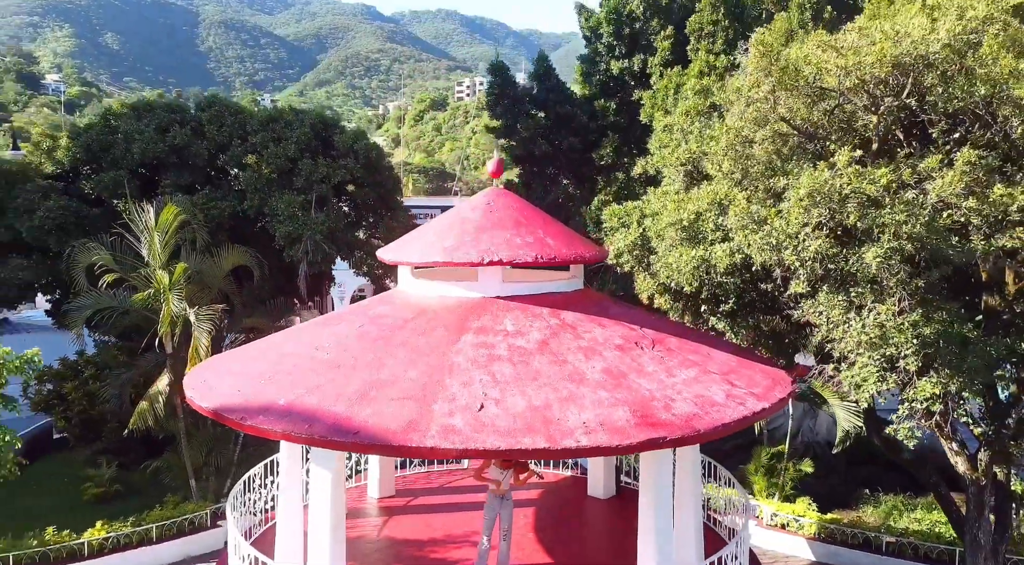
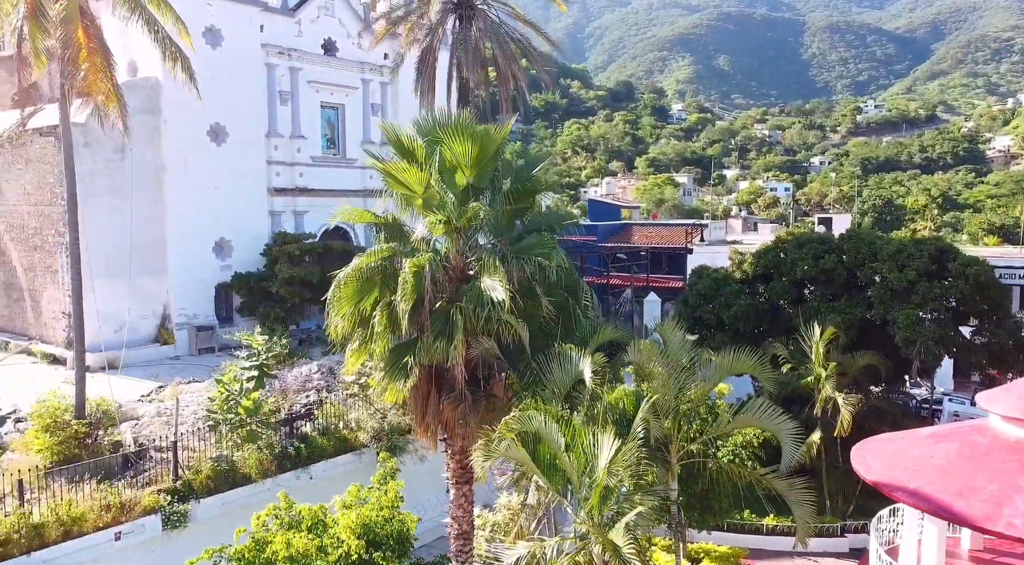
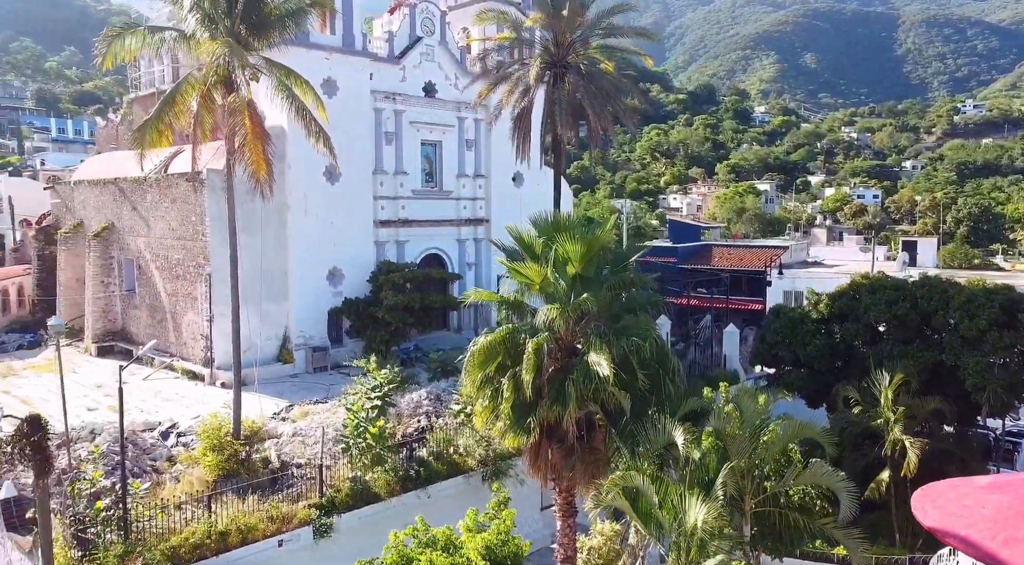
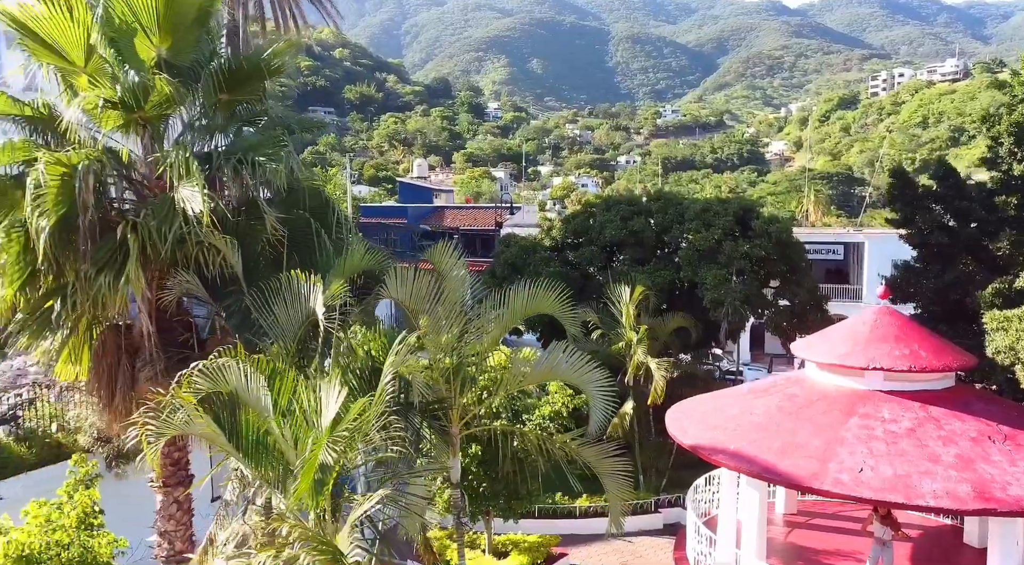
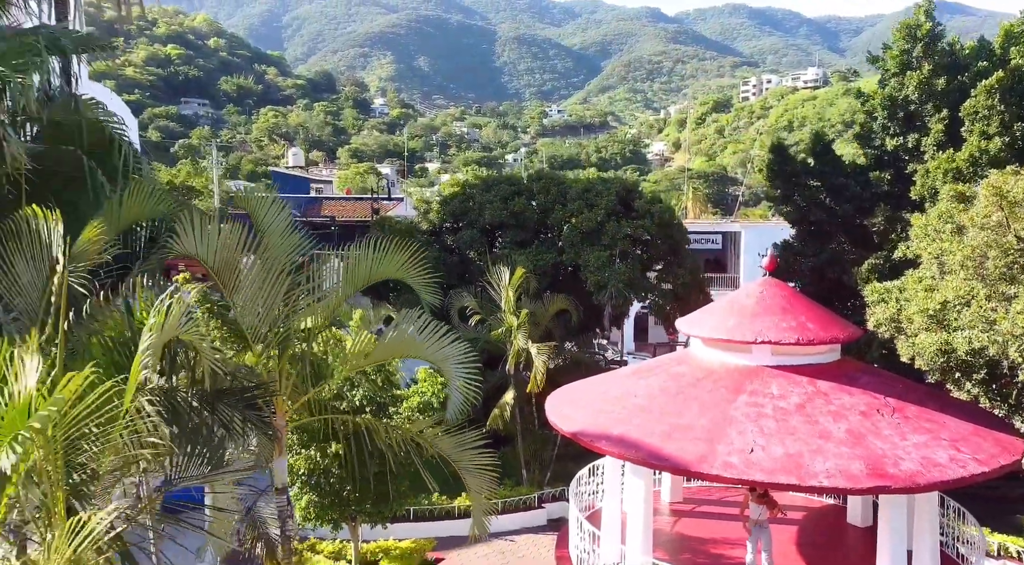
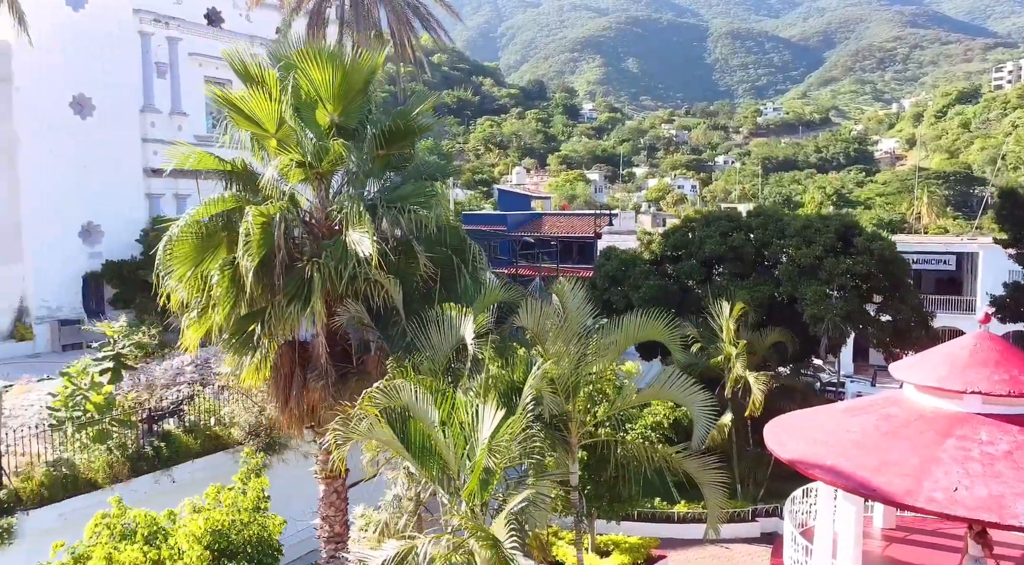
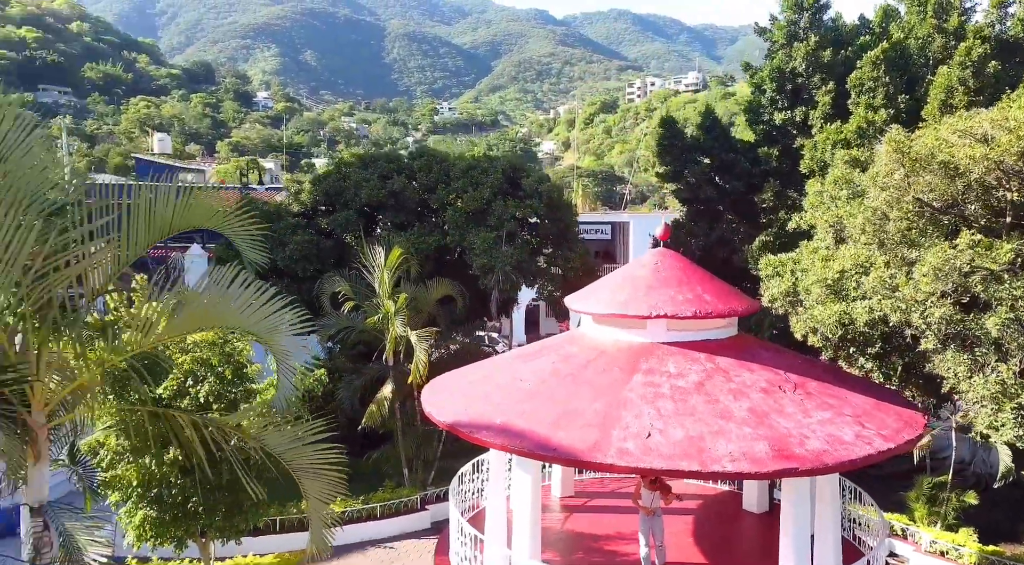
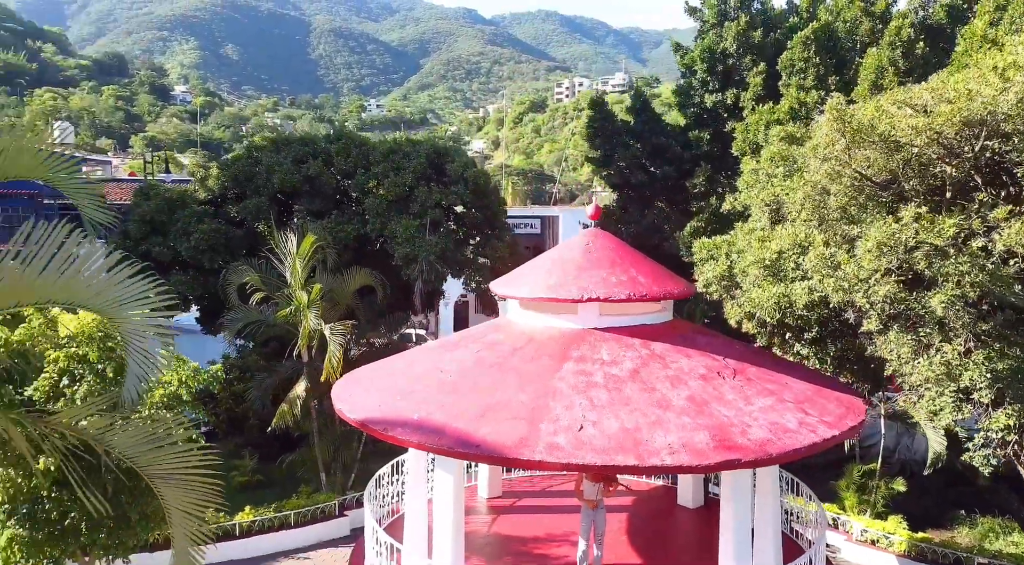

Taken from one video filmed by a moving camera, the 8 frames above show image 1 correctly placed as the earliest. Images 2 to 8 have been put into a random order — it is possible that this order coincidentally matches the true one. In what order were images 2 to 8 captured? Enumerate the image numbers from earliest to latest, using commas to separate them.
8, 7, 5, 4, 6, 2, 3
